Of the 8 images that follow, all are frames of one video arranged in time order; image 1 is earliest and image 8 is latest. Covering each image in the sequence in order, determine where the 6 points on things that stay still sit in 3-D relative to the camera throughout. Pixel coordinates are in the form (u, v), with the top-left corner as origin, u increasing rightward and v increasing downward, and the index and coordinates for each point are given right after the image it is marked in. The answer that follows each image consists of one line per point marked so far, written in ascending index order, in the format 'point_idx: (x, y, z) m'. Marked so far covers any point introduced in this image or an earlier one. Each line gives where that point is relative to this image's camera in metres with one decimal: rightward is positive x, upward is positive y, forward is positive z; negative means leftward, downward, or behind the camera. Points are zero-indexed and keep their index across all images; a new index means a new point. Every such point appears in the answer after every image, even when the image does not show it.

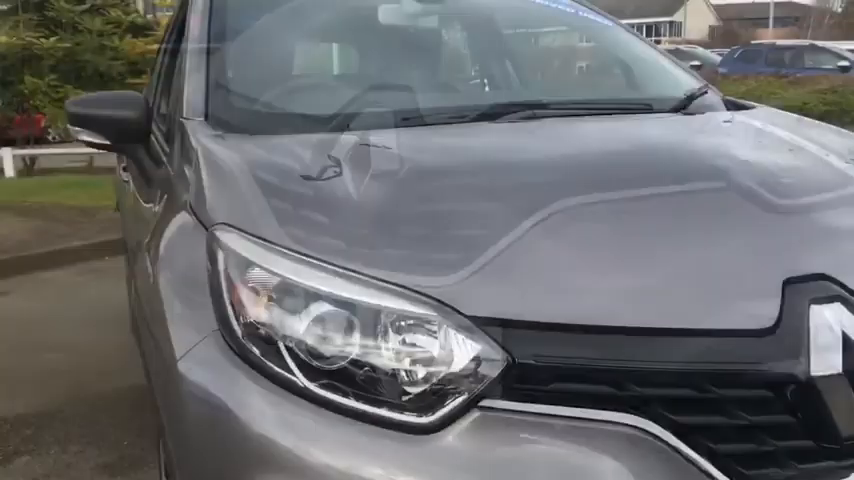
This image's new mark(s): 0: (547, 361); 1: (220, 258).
0: (+0.2, -0.2, +1.4) m
1: (-0.4, 0.0, +1.7) m
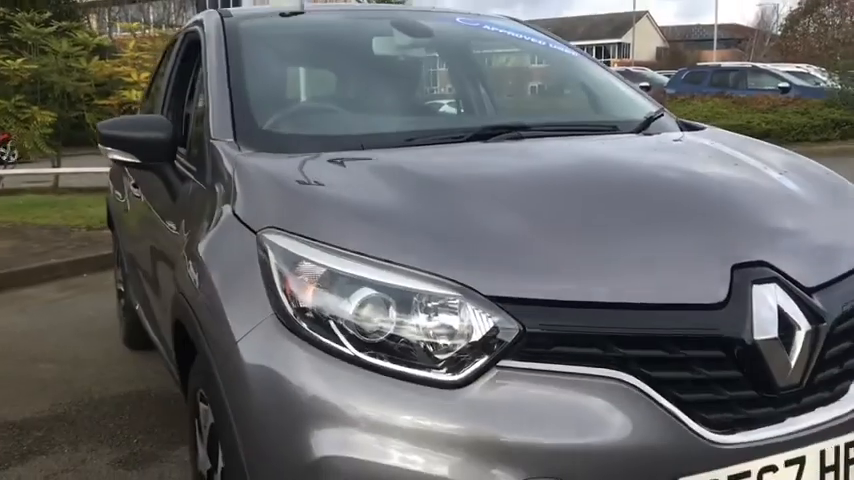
0: (+0.3, -0.2, +1.8) m
1: (-0.4, 0.0, +2.1) m
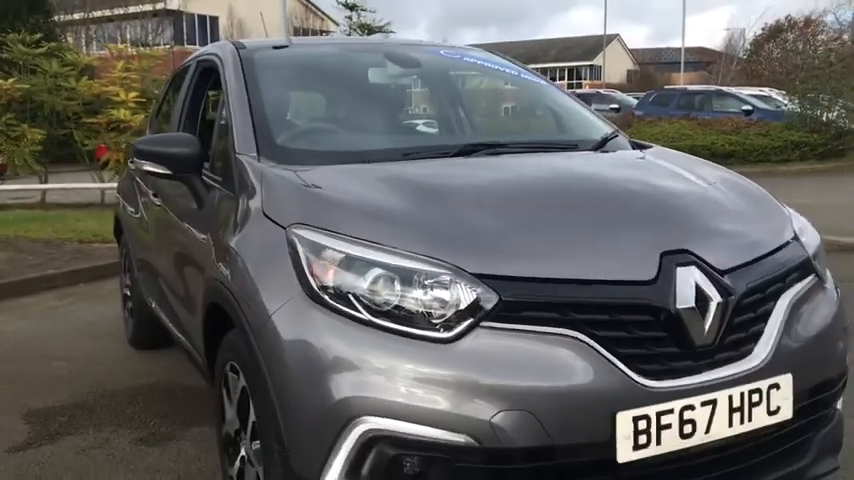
0: (+0.2, -0.2, +2.3) m
1: (-0.4, 0.0, +2.6) m
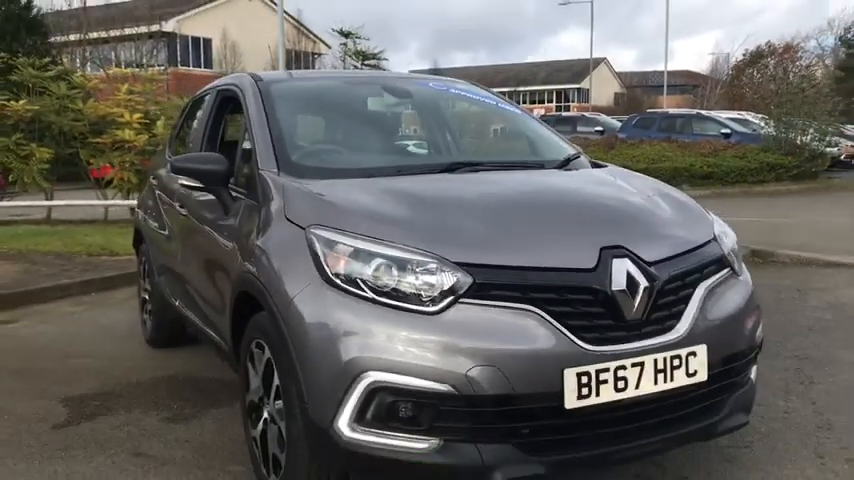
0: (+0.2, -0.1, +3.0) m
1: (-0.4, 0.0, +3.2) m
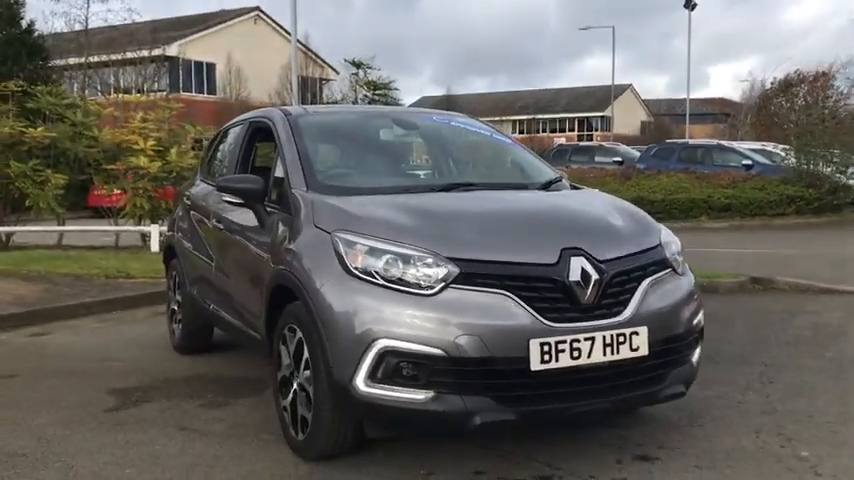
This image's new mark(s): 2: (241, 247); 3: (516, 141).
0: (+0.2, -0.1, +3.8) m
1: (-0.4, 0.0, +4.1) m
2: (-1.3, -0.1, +5.7) m
3: (+0.7, +0.7, +6.1) m
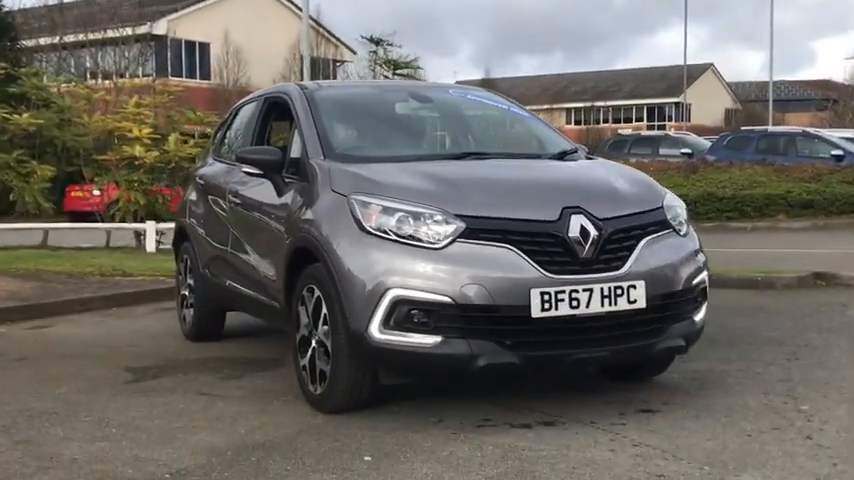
0: (+0.3, +0.1, +4.1) m
1: (-0.4, +0.2, +4.4) m
2: (-1.2, +0.2, +6.0) m
3: (+0.8, +1.0, +6.4) m
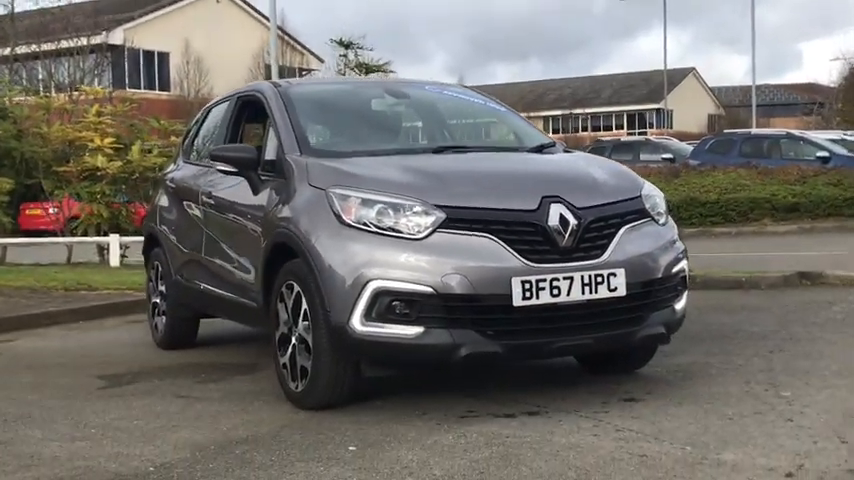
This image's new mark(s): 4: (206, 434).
0: (+0.2, +0.1, +4.2) m
1: (-0.5, +0.2, +4.4) m
2: (-1.4, +0.2, +6.0) m
3: (+0.6, +1.0, +6.4) m
4: (-1.1, -1.0, +4.2) m
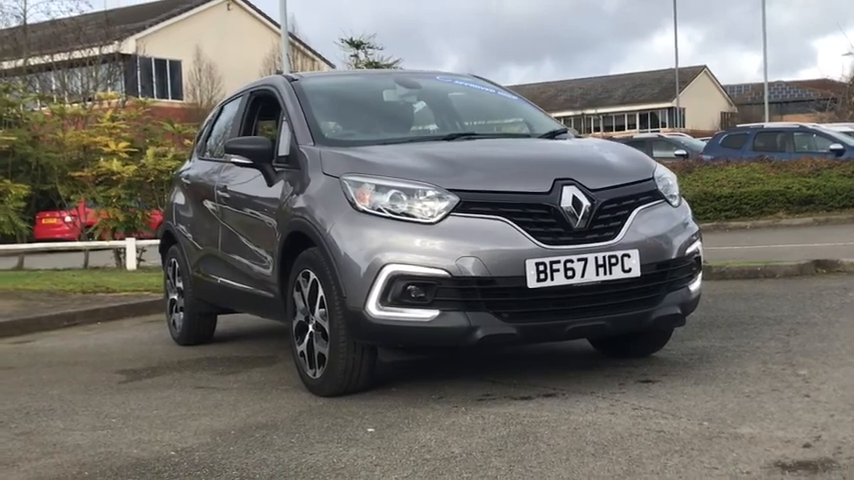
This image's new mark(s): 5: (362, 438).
0: (+0.2, +0.2, +4.2) m
1: (-0.4, +0.3, +4.5) m
2: (-1.3, +0.2, +6.0) m
3: (+0.7, +1.1, +6.4) m
4: (-1.0, -0.9, +4.2) m
5: (-0.3, -0.9, +3.8) m
